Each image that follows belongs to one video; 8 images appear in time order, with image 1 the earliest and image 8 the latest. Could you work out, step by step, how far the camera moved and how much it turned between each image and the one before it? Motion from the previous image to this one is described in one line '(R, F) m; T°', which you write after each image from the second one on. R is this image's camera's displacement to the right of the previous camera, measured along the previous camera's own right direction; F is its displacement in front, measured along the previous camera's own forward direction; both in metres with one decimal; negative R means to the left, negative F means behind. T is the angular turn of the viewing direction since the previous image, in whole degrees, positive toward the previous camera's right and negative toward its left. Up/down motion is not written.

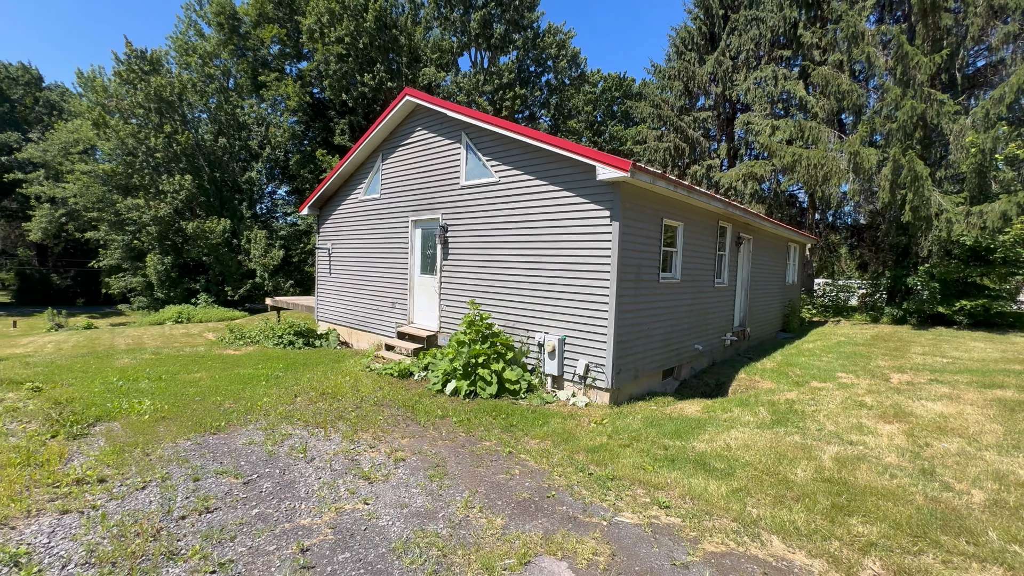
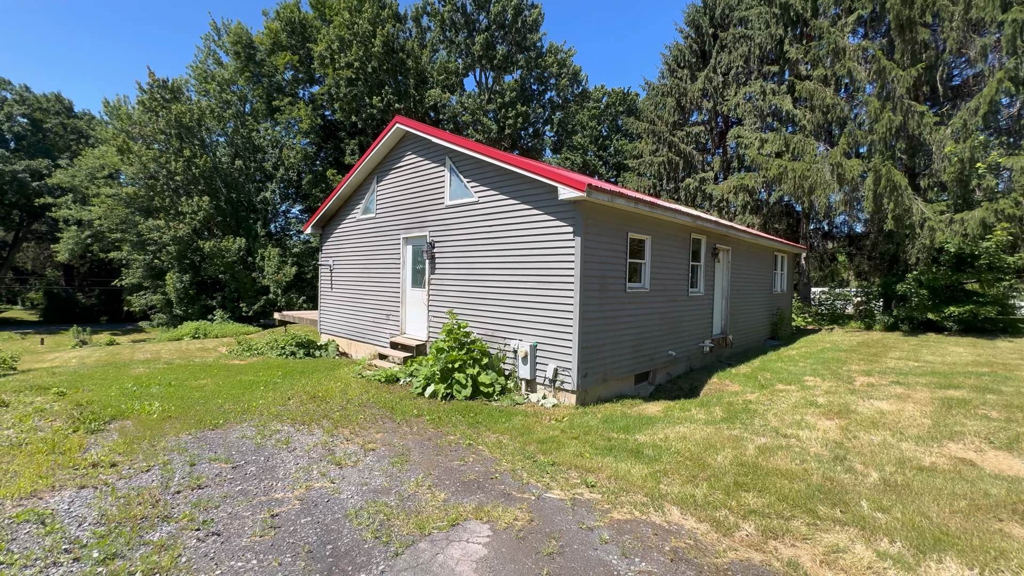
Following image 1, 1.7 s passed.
(+0.5, -0.5) m; -2°
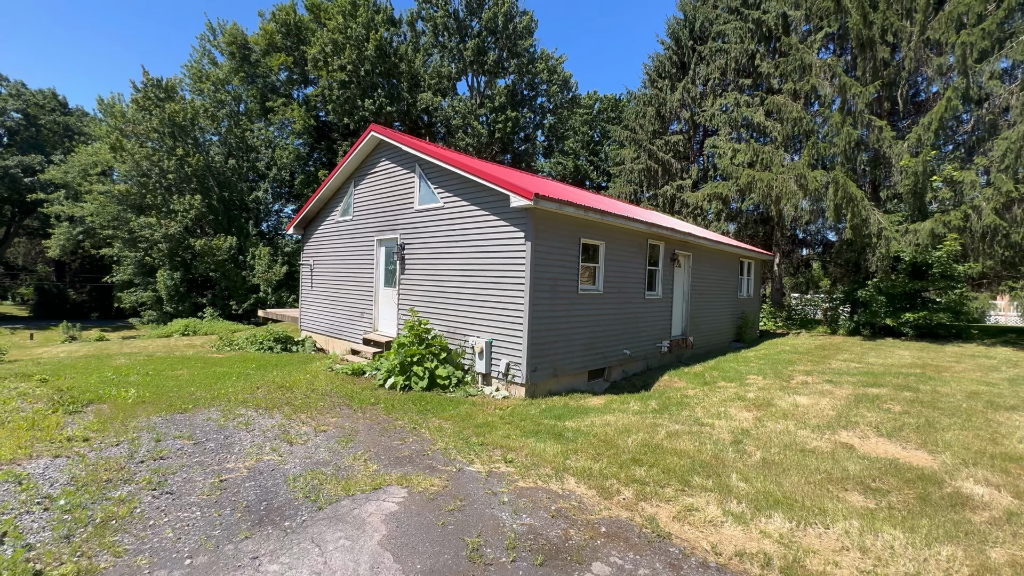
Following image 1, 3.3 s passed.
(+0.6, -0.5) m; +1°
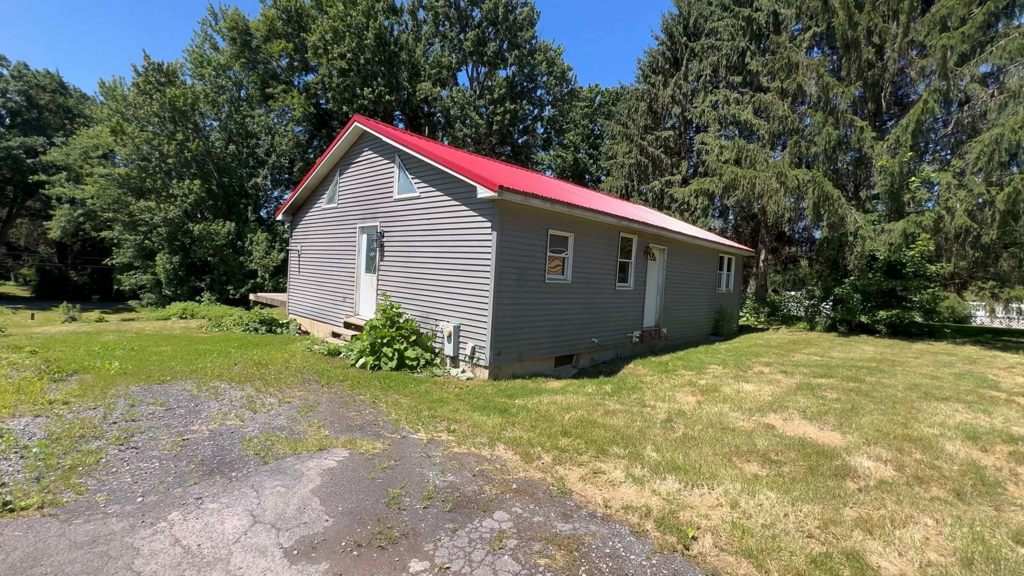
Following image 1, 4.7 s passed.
(+0.5, -0.3) m; 0°
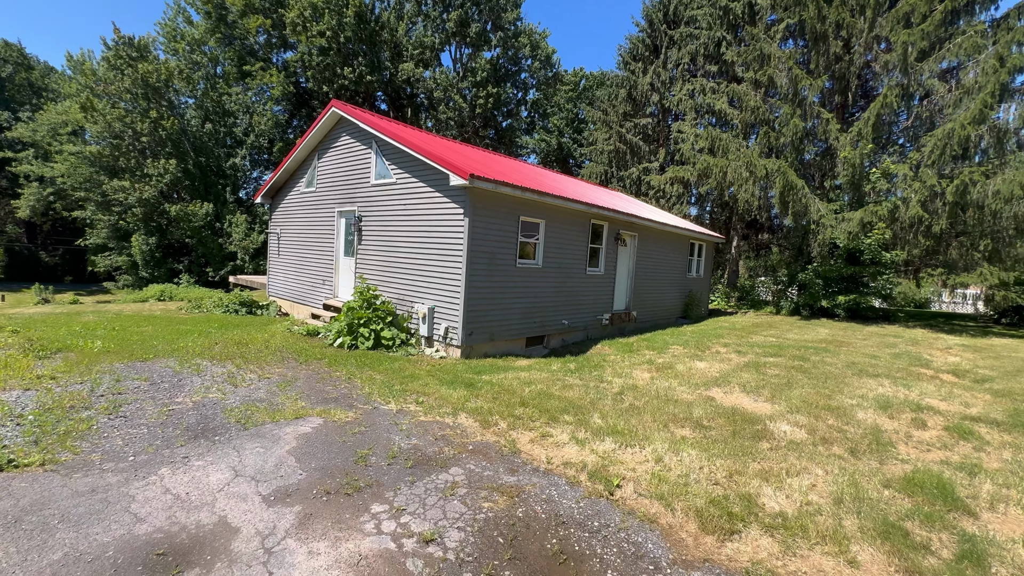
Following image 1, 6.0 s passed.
(+0.2, -0.4) m; +2°
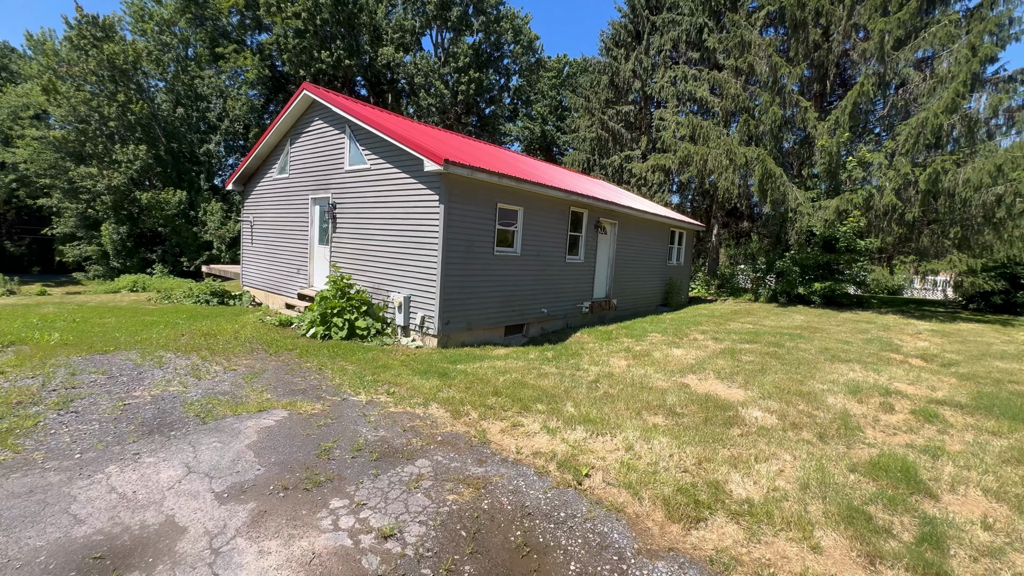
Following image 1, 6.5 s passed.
(+0.1, +0.1) m; +2°
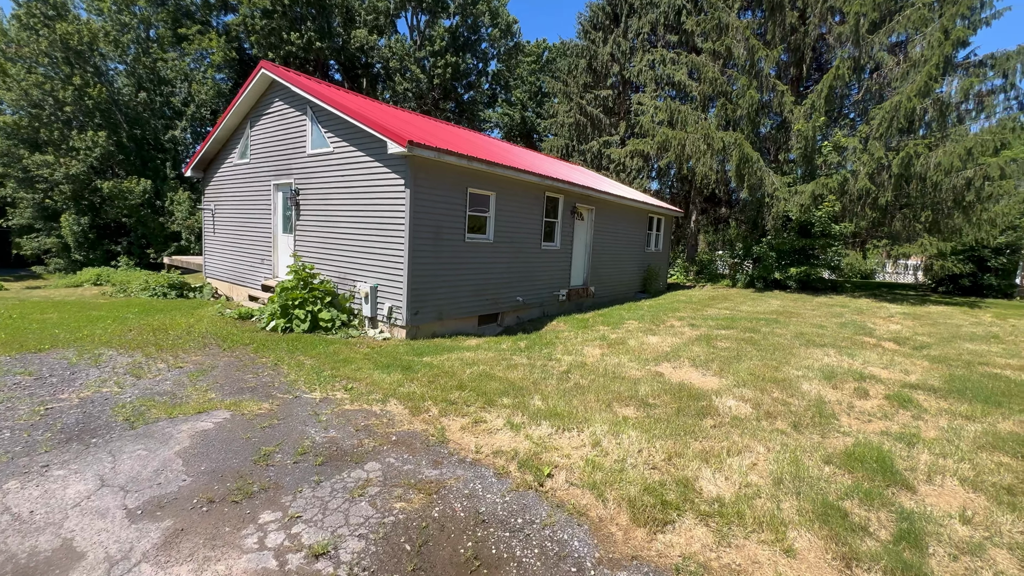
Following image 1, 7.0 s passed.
(+0.2, +0.2) m; +2°
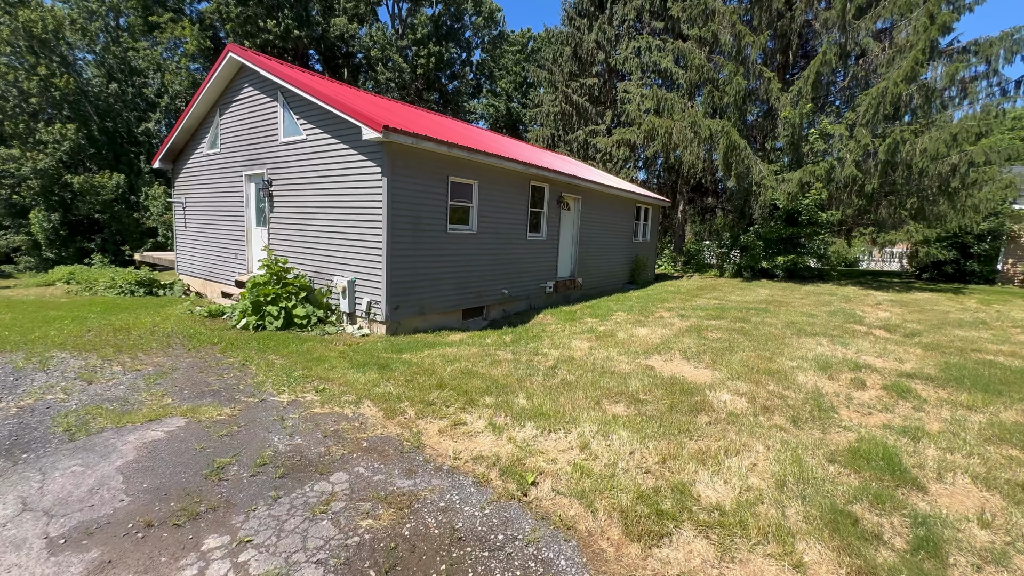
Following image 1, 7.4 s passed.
(+0.1, +0.3) m; +1°
